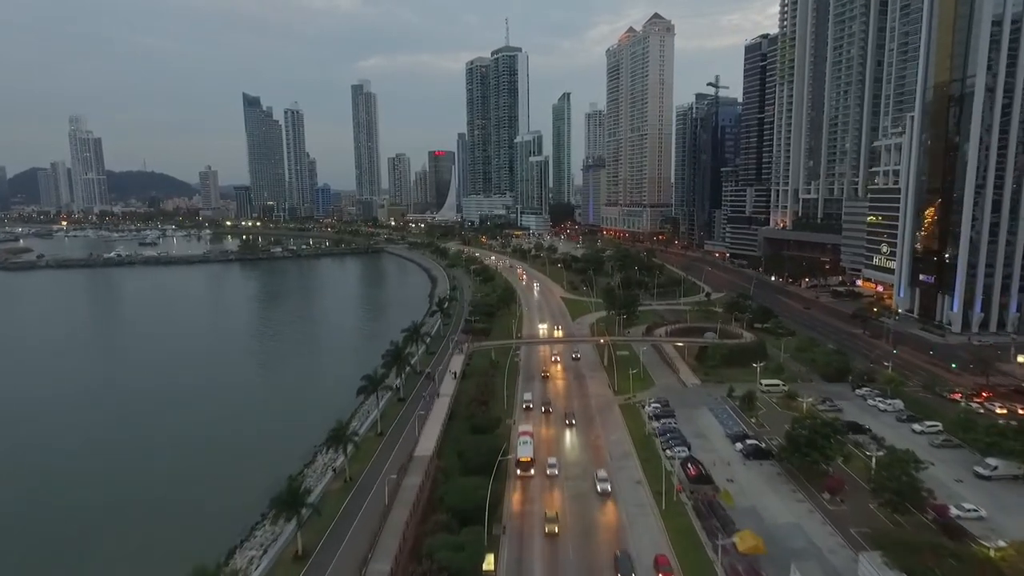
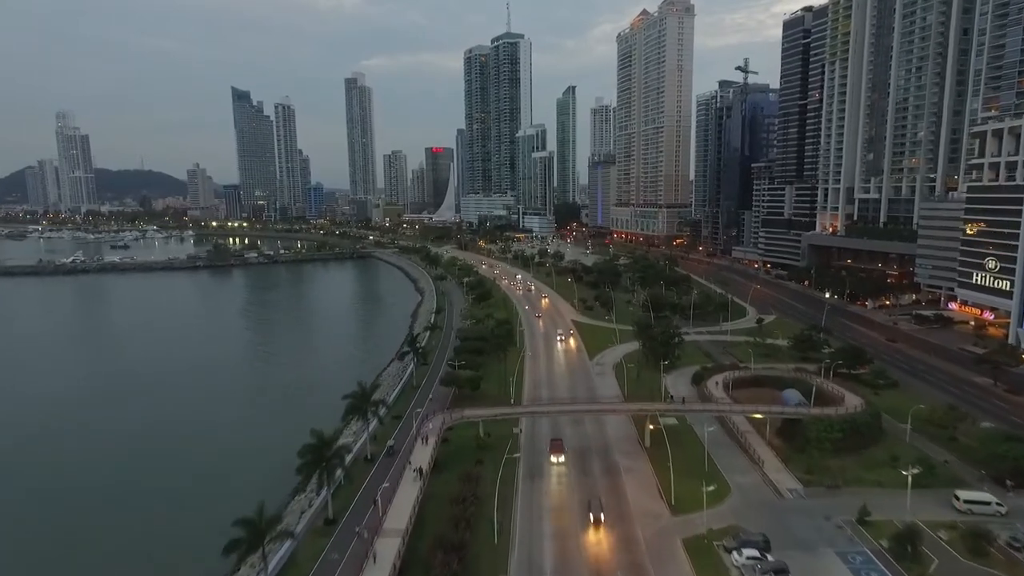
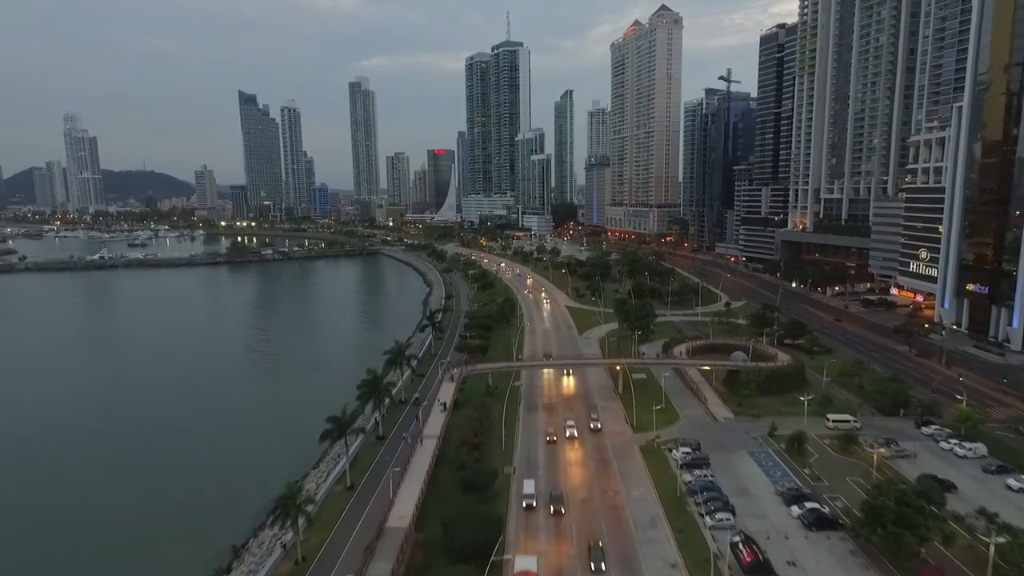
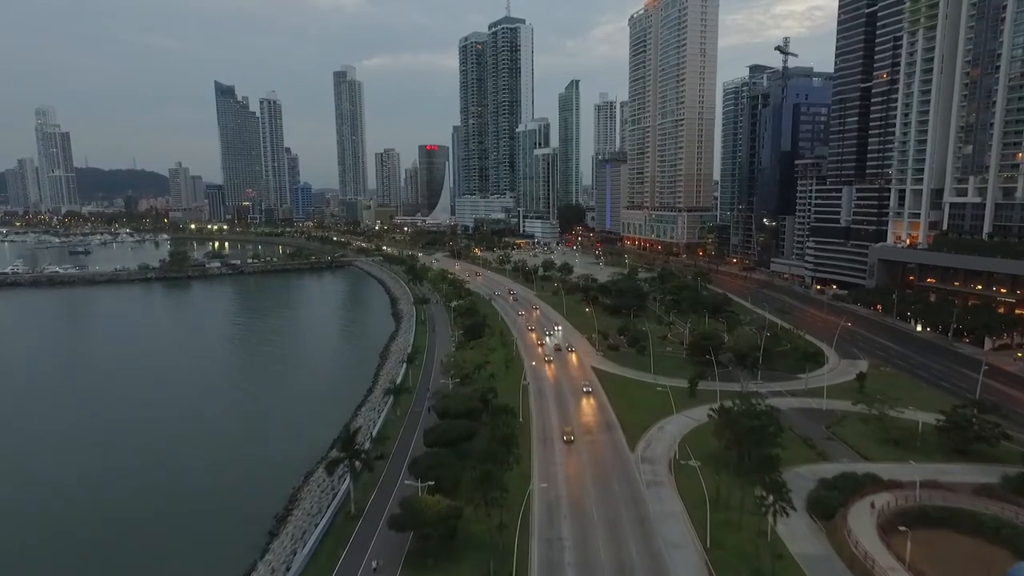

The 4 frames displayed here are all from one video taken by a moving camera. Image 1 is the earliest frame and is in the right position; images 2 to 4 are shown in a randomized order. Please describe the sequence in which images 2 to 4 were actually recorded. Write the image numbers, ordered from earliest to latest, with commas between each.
3, 2, 4
